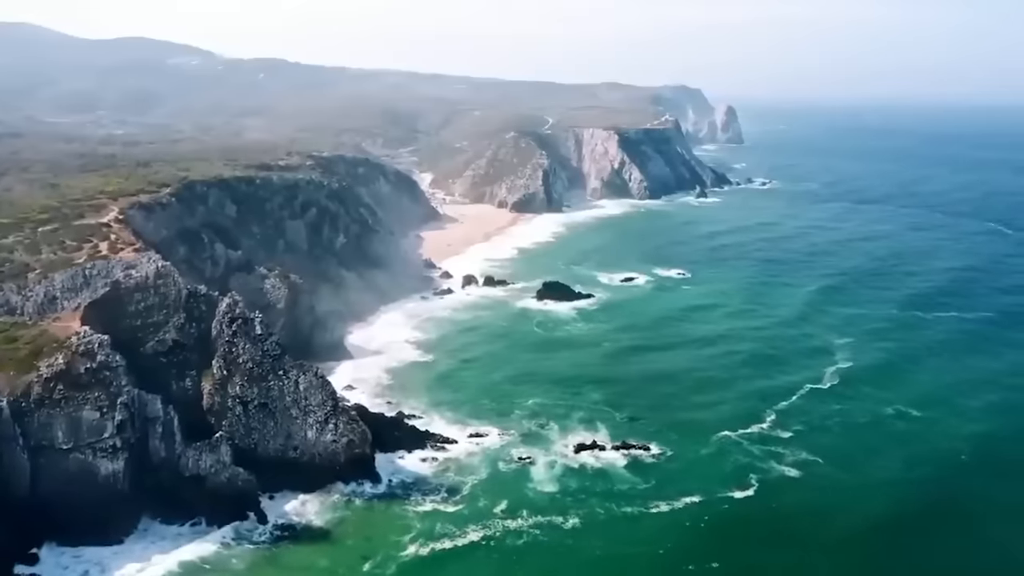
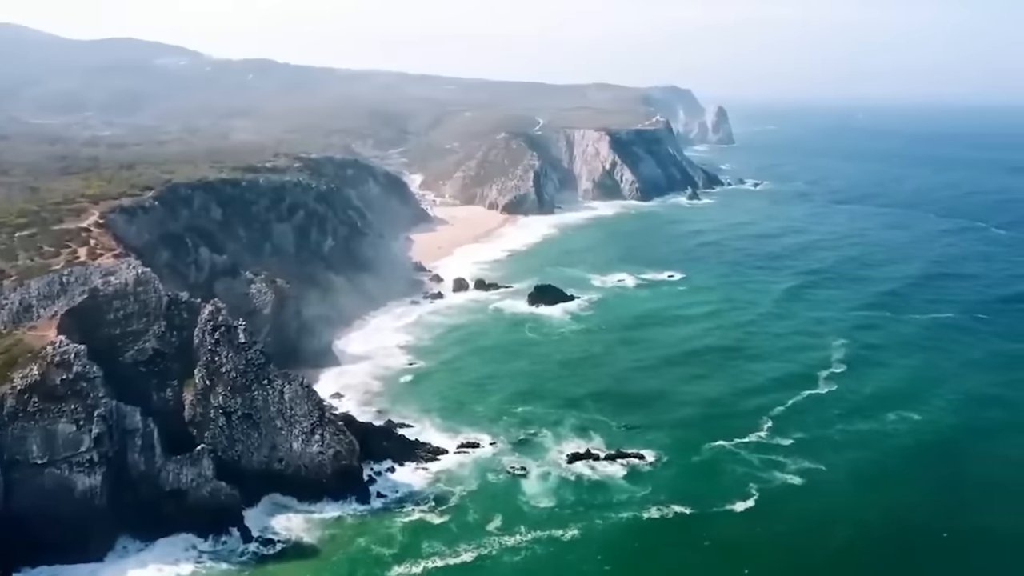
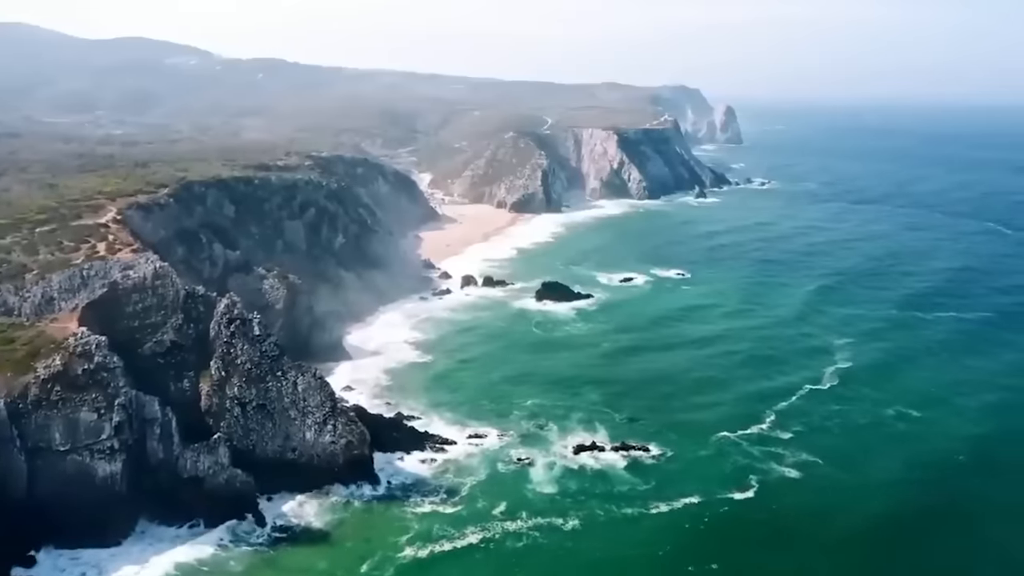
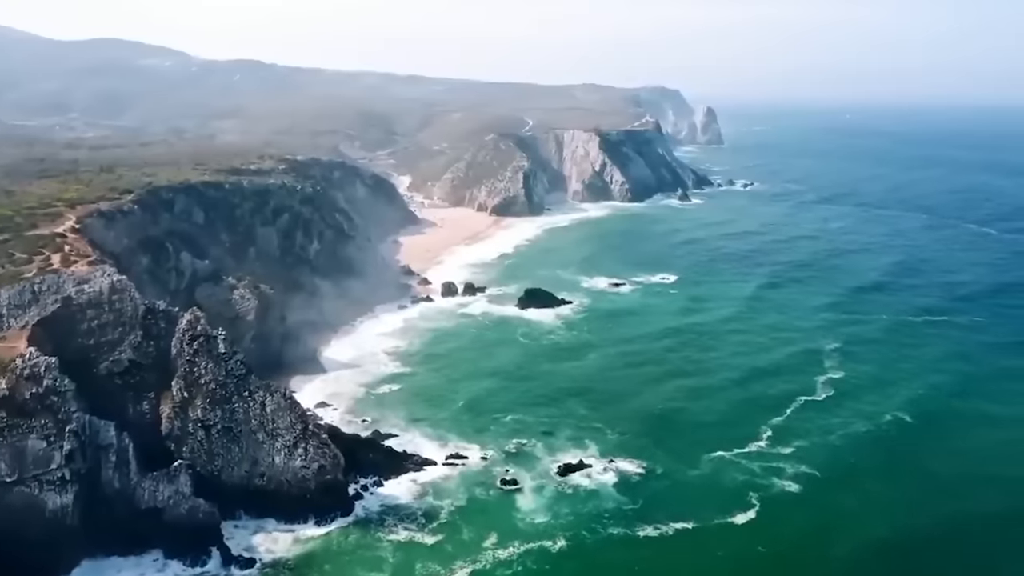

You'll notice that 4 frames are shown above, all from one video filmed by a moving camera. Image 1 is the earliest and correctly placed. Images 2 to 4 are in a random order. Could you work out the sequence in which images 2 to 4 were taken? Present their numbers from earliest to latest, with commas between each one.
3, 2, 4
